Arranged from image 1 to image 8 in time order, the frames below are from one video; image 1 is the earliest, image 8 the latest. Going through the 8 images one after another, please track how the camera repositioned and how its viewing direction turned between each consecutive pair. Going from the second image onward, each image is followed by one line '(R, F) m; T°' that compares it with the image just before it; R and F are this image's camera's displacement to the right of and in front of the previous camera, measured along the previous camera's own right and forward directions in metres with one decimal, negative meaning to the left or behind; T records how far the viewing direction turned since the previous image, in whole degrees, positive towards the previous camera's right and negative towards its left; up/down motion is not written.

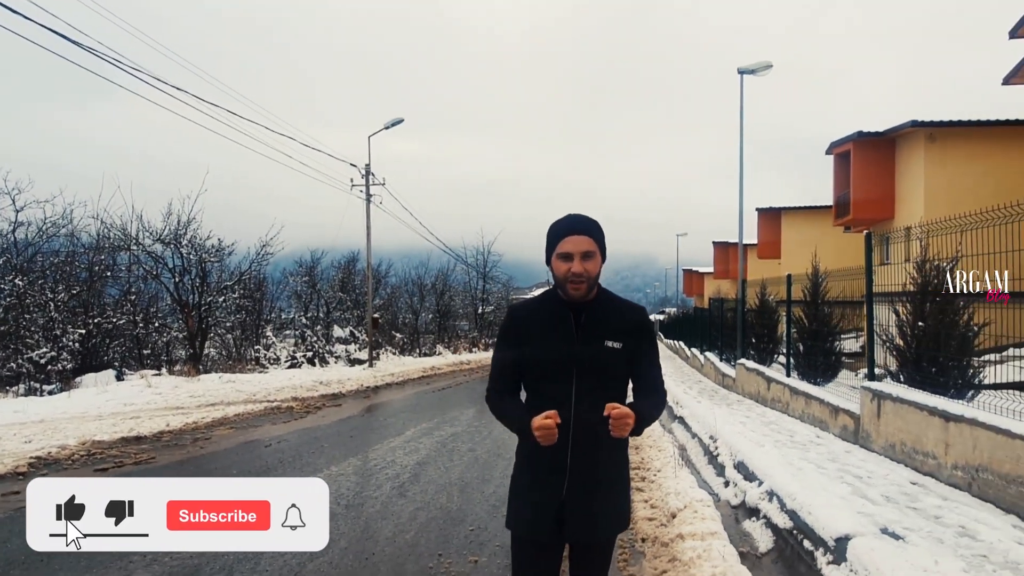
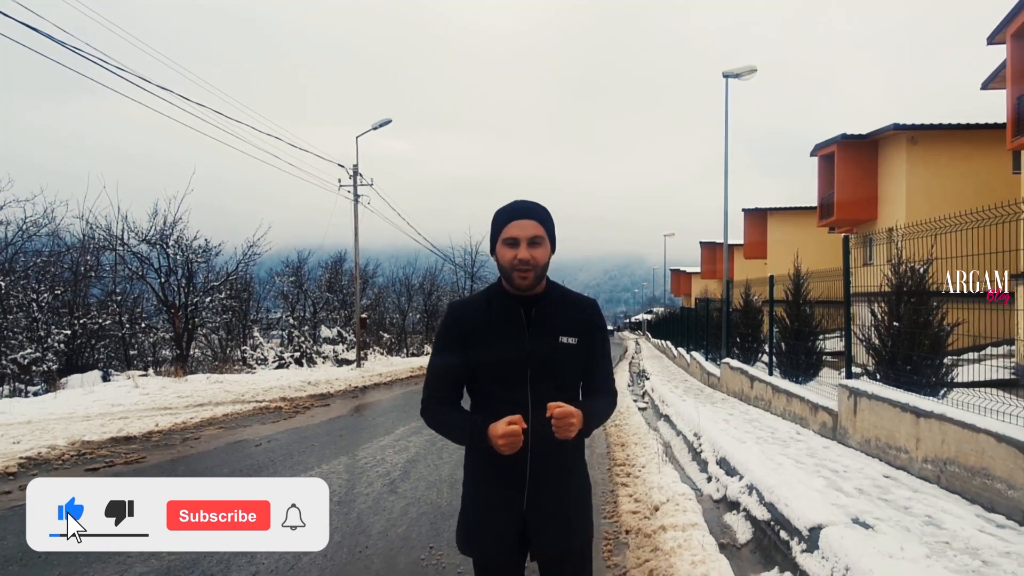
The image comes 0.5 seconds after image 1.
(0.0, -0.1) m; +1°
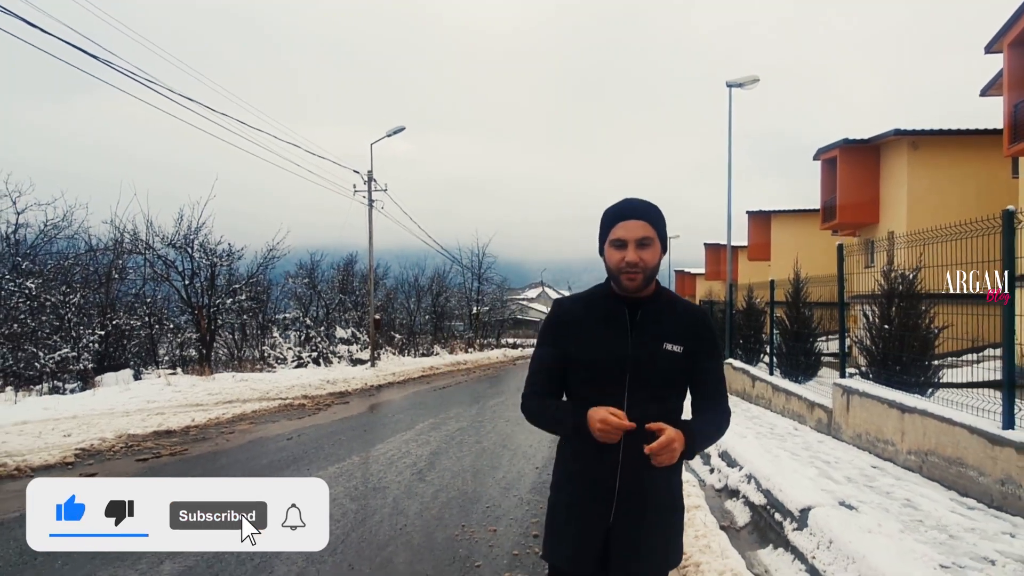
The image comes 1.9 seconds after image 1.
(-0.1, -0.5) m; 0°
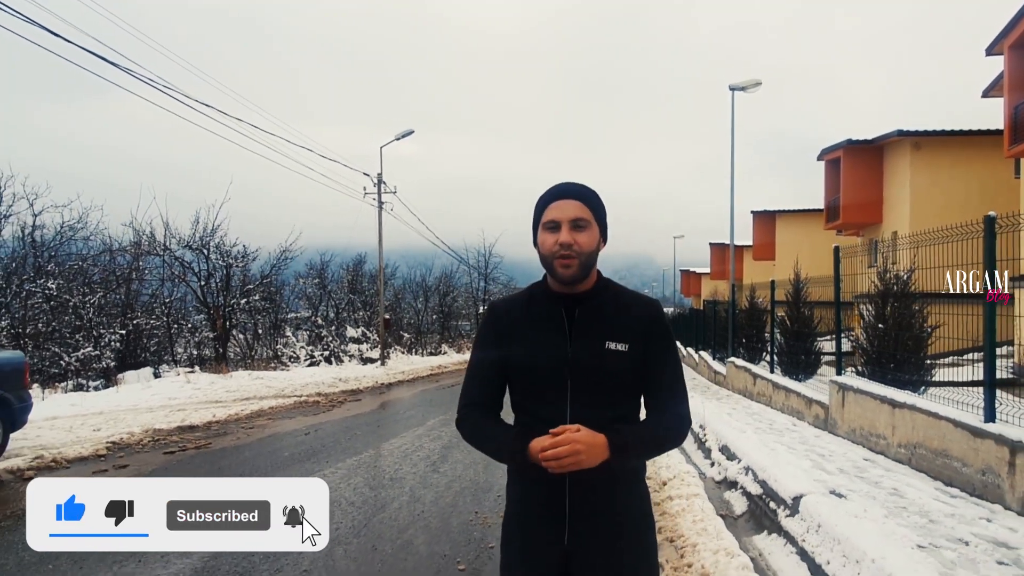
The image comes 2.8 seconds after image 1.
(0.0, -0.3) m; -1°
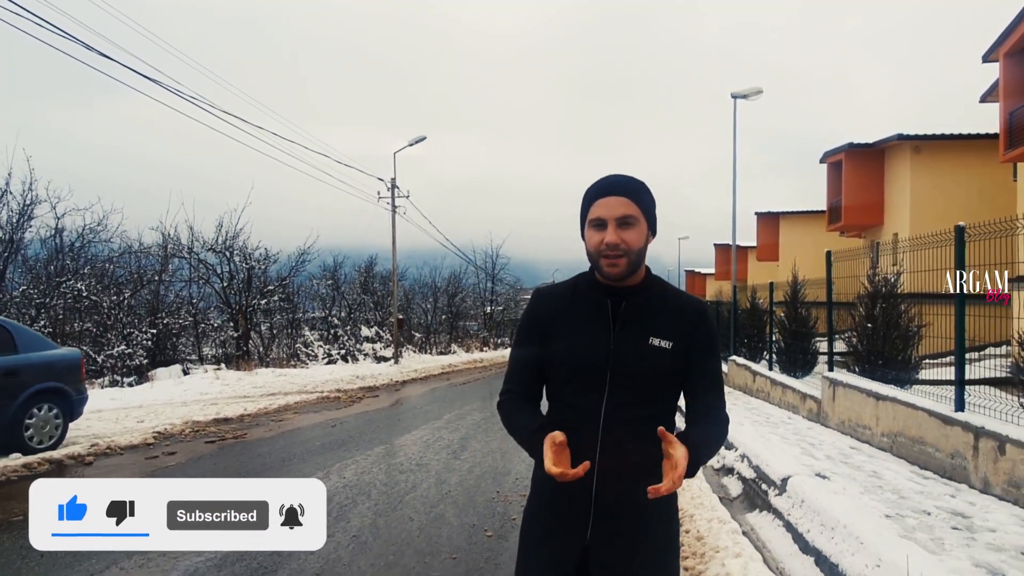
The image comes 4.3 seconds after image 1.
(-0.1, -0.6) m; 0°
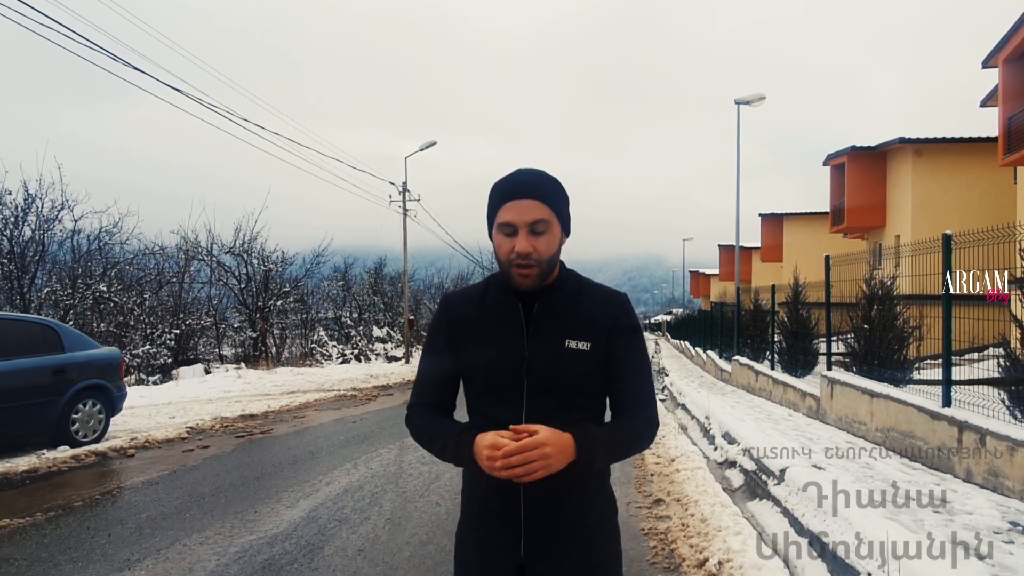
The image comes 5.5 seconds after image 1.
(-0.1, -0.4) m; 0°
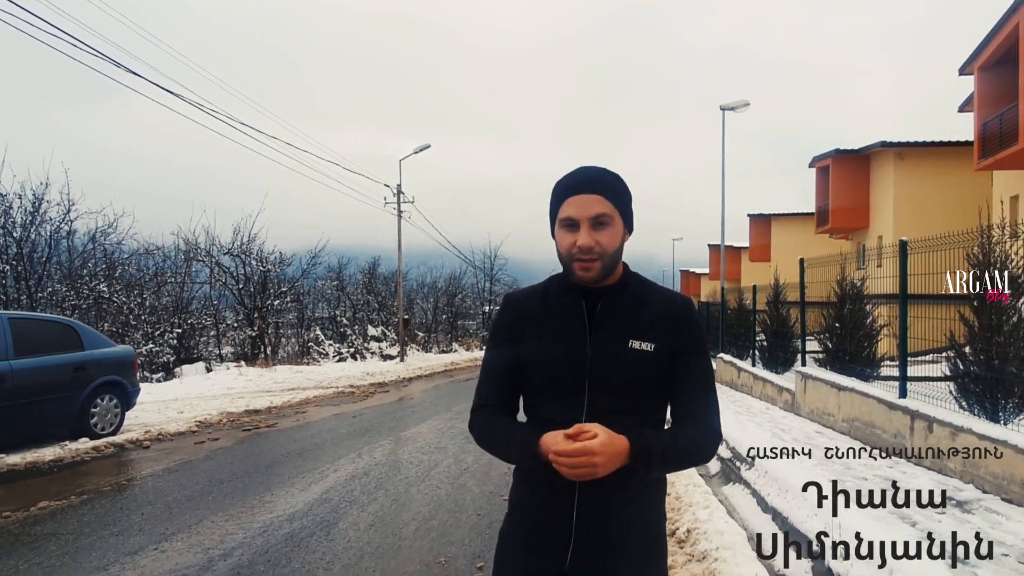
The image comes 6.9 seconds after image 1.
(0.0, -0.5) m; +1°
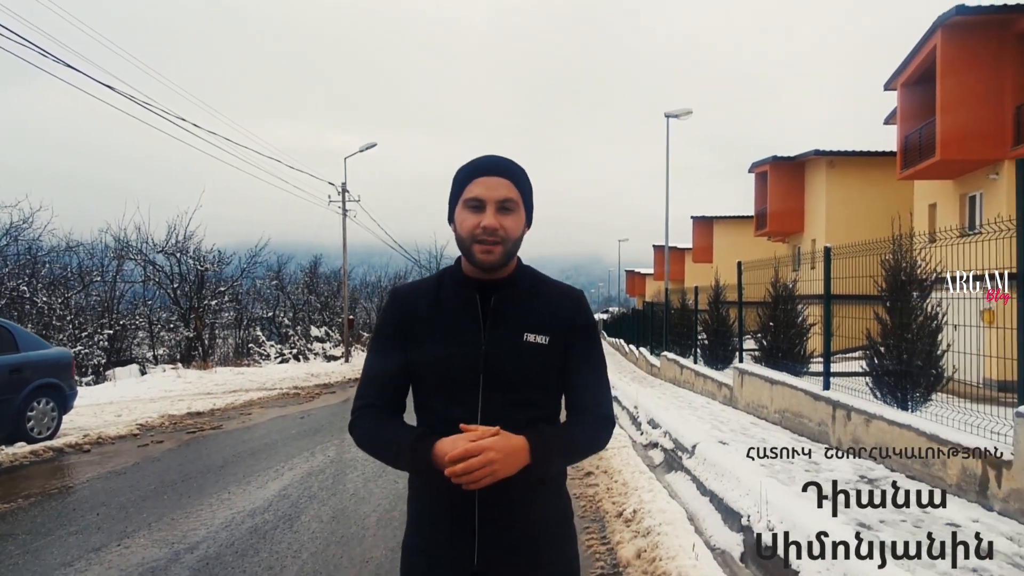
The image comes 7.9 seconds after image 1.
(-0.1, -0.2) m; +6°
